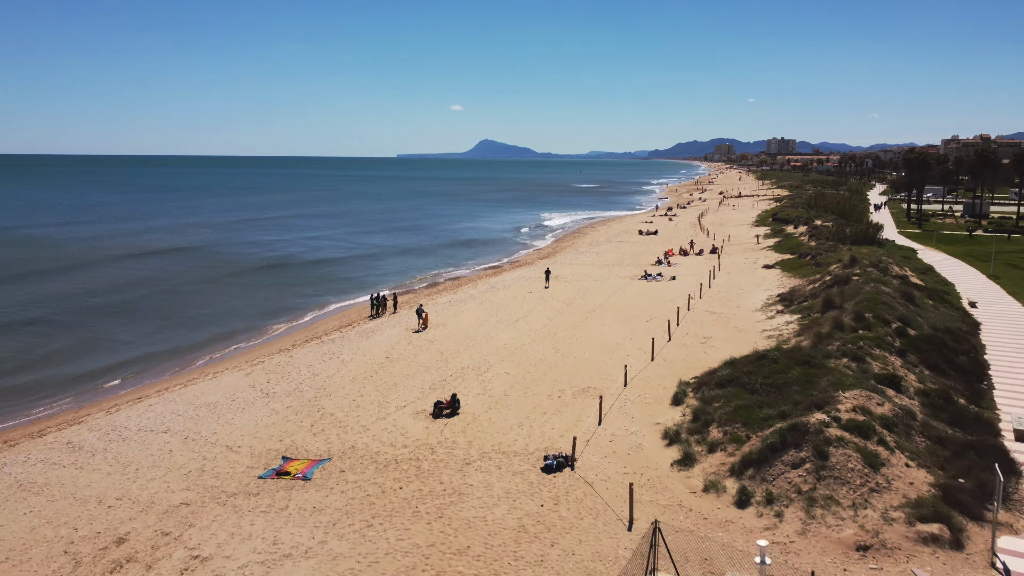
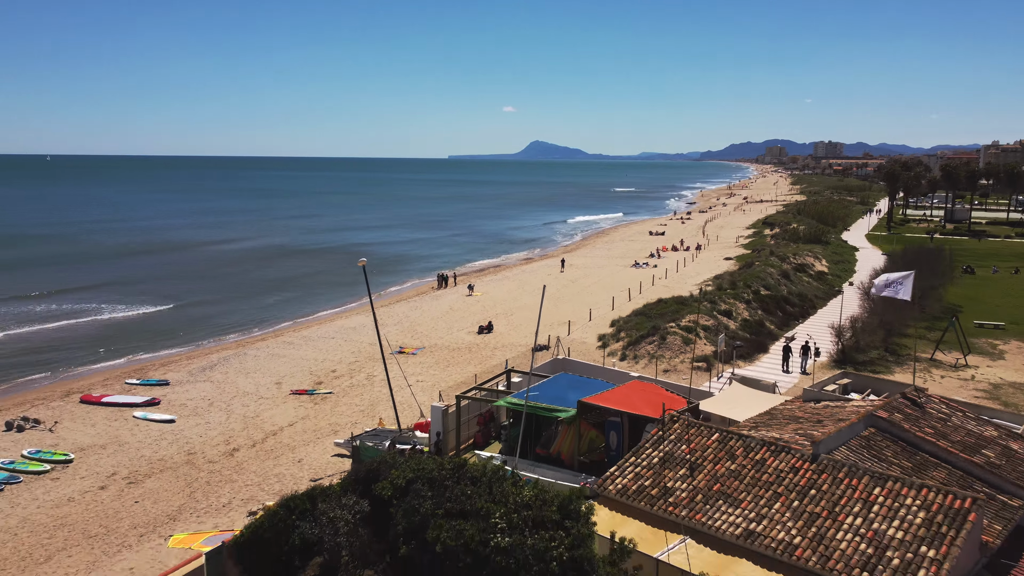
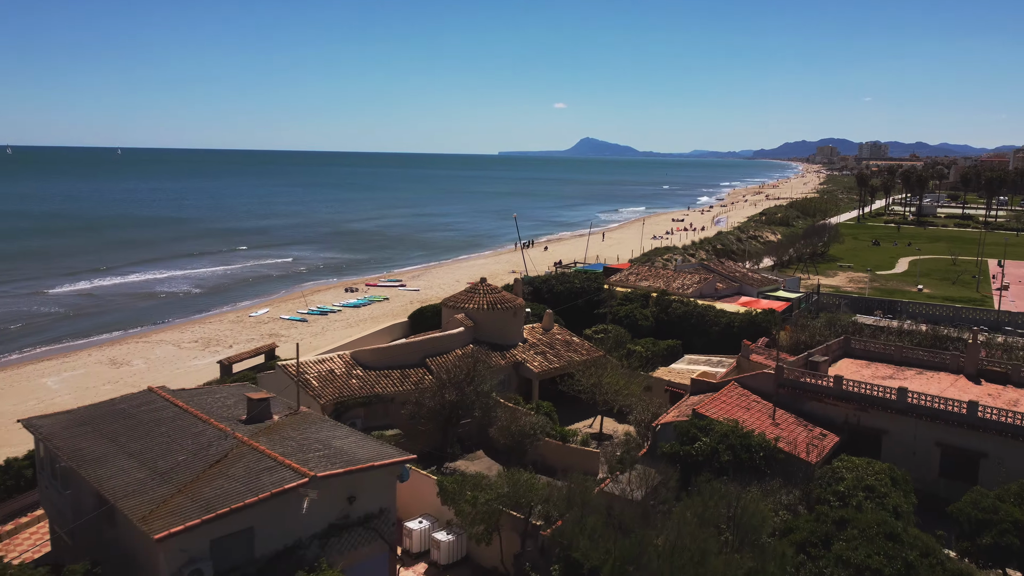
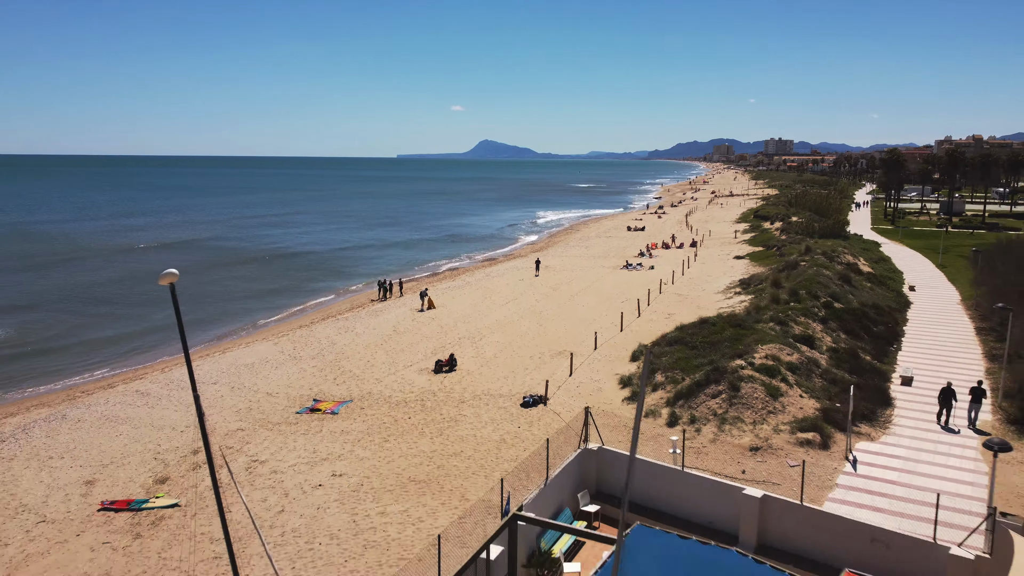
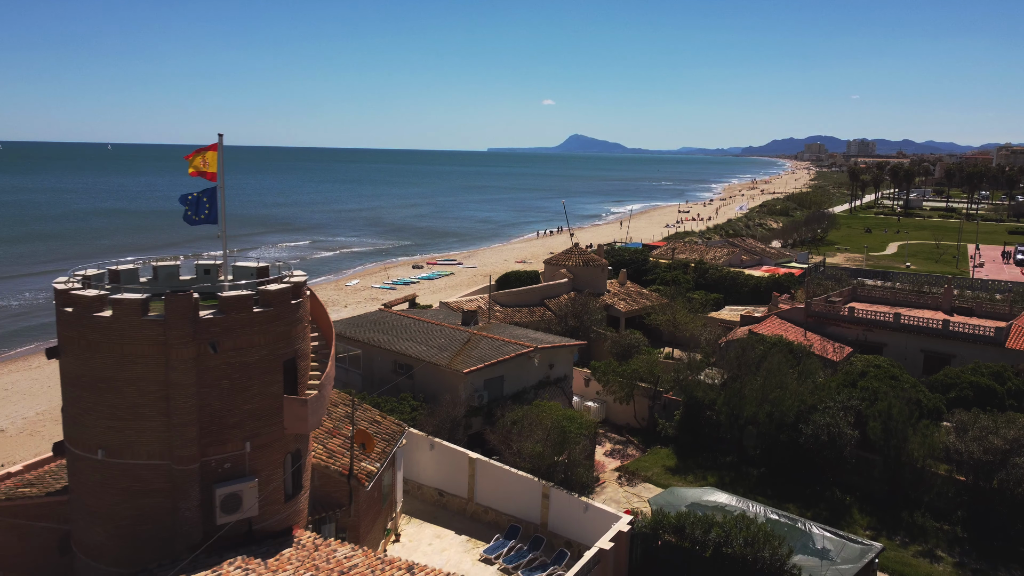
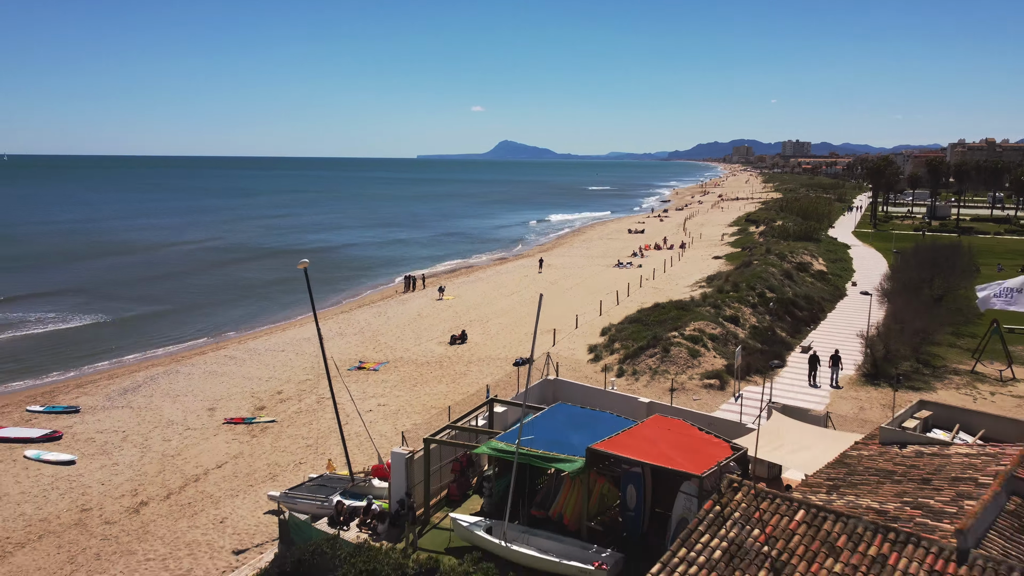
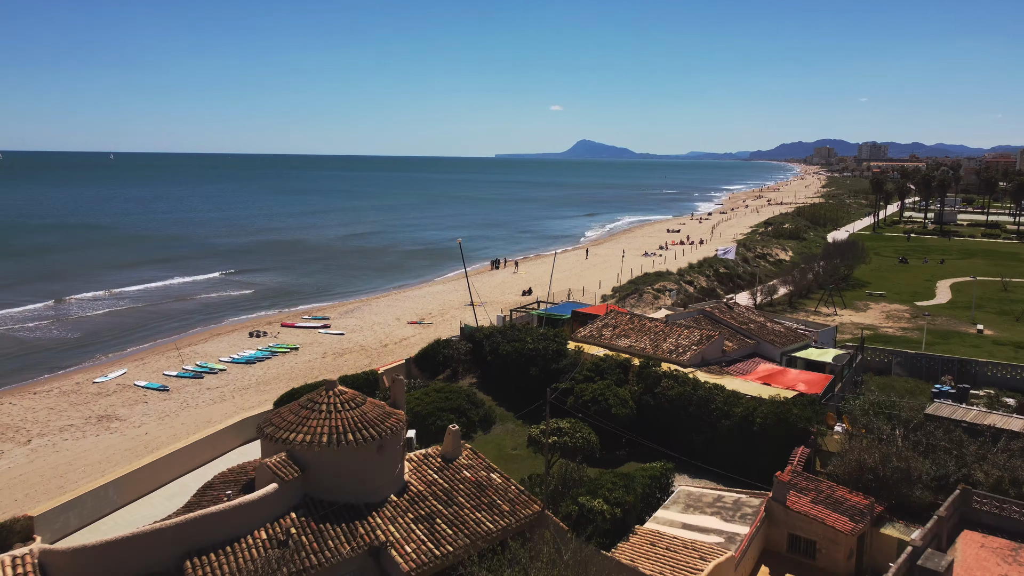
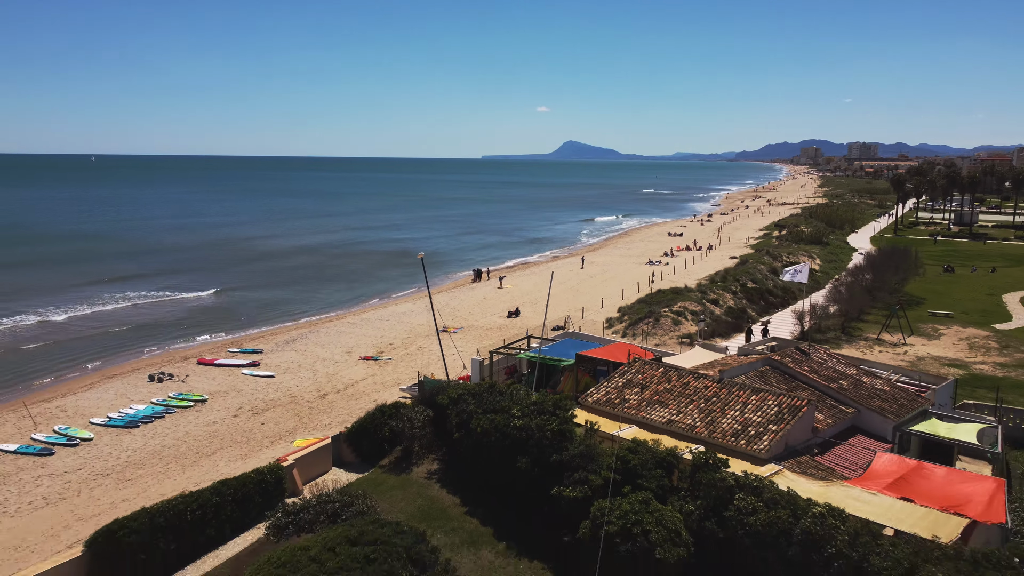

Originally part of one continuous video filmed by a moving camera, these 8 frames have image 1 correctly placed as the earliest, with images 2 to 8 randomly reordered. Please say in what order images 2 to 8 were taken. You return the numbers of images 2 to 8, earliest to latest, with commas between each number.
4, 6, 2, 8, 7, 3, 5
